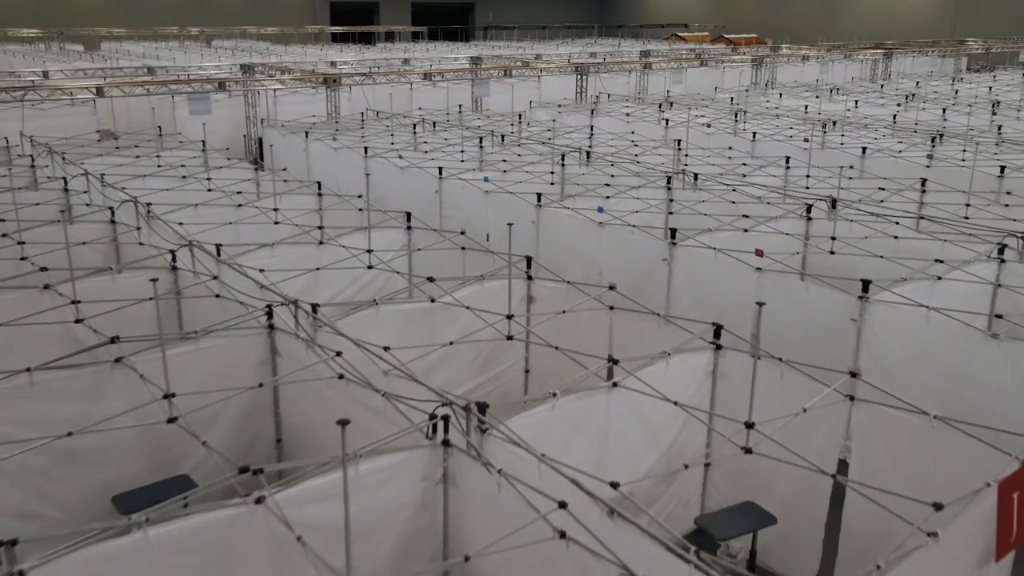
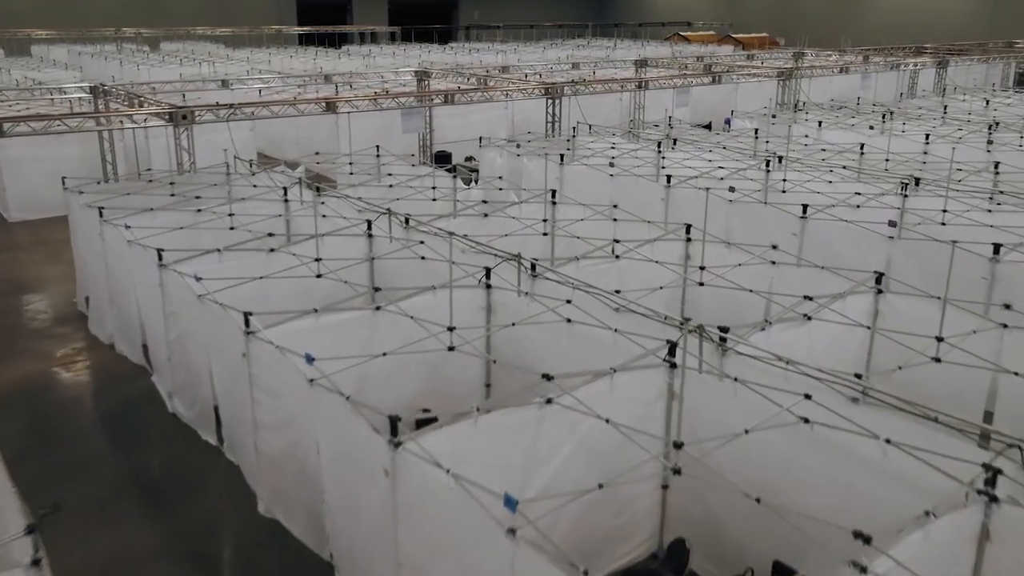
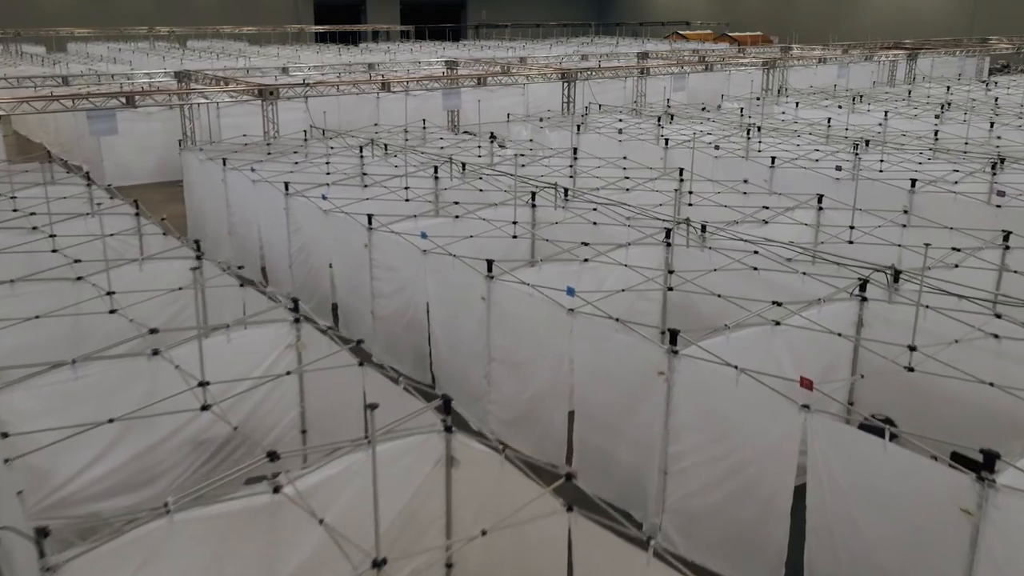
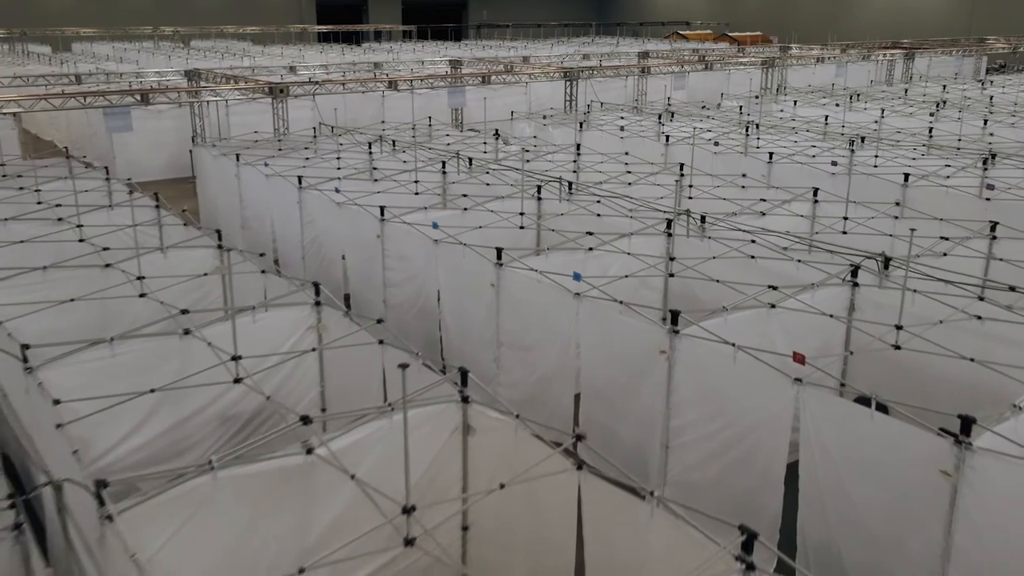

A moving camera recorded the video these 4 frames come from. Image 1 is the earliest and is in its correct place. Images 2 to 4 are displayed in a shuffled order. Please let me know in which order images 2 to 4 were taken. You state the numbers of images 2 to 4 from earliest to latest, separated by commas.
4, 3, 2
